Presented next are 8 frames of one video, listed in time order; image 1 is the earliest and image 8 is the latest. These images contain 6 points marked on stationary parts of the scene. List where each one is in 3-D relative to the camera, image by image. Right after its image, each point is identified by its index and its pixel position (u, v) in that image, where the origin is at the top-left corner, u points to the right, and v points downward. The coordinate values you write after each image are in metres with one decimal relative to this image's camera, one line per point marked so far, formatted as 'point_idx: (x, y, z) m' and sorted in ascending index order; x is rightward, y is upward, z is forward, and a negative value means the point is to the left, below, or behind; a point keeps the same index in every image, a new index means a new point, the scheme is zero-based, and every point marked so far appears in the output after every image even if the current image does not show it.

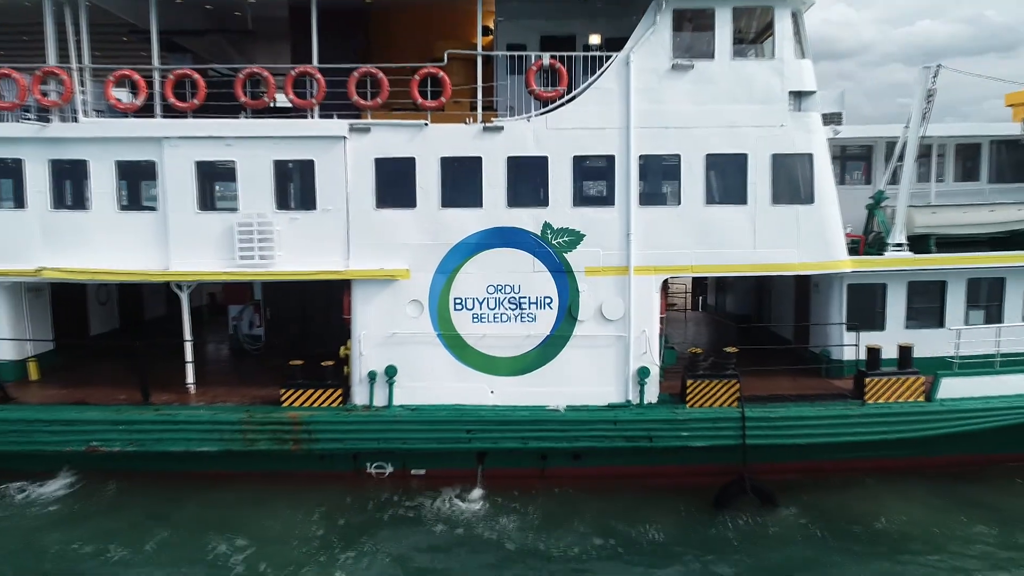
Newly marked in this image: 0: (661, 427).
0: (+1.9, -1.7, +8.0) m
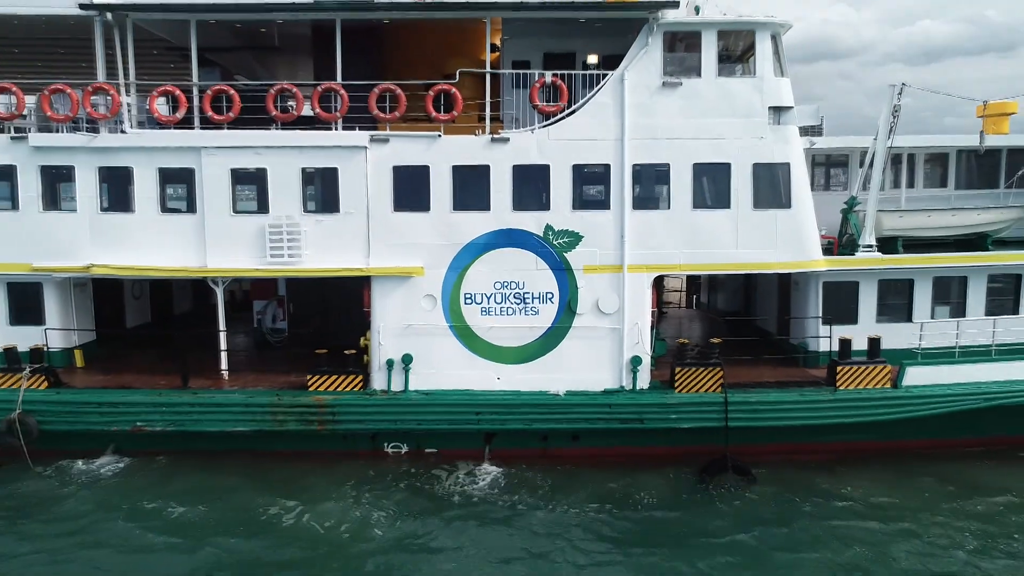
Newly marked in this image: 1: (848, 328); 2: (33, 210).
0: (+1.9, -1.7, +8.9) m
1: (+5.0, -0.6, +9.7) m
2: (-6.8, +1.1, +9.4) m
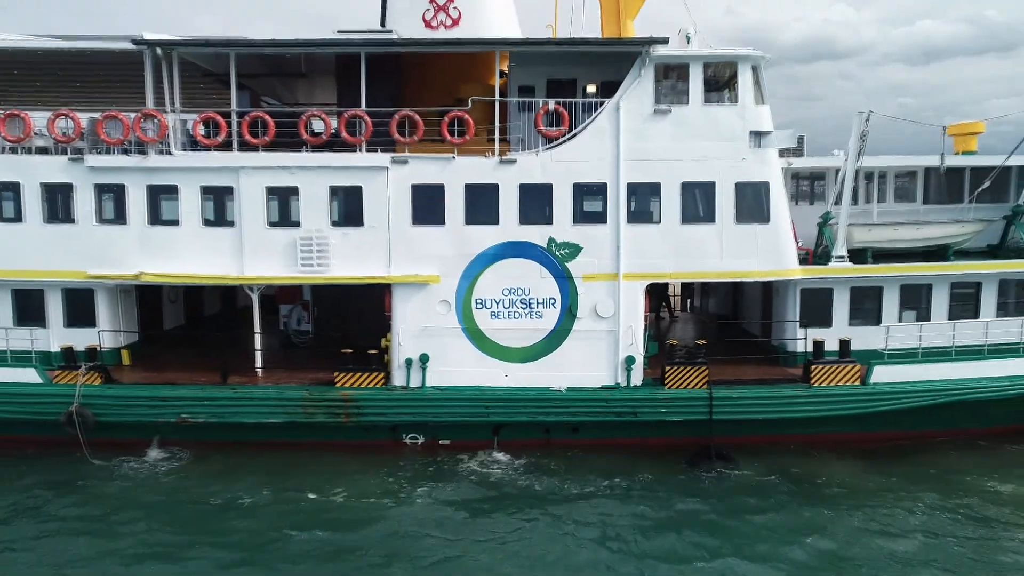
0: (+2.0, -1.8, +9.9) m
1: (+5.1, -0.7, +10.7) m
2: (-6.7, +1.0, +10.4) m
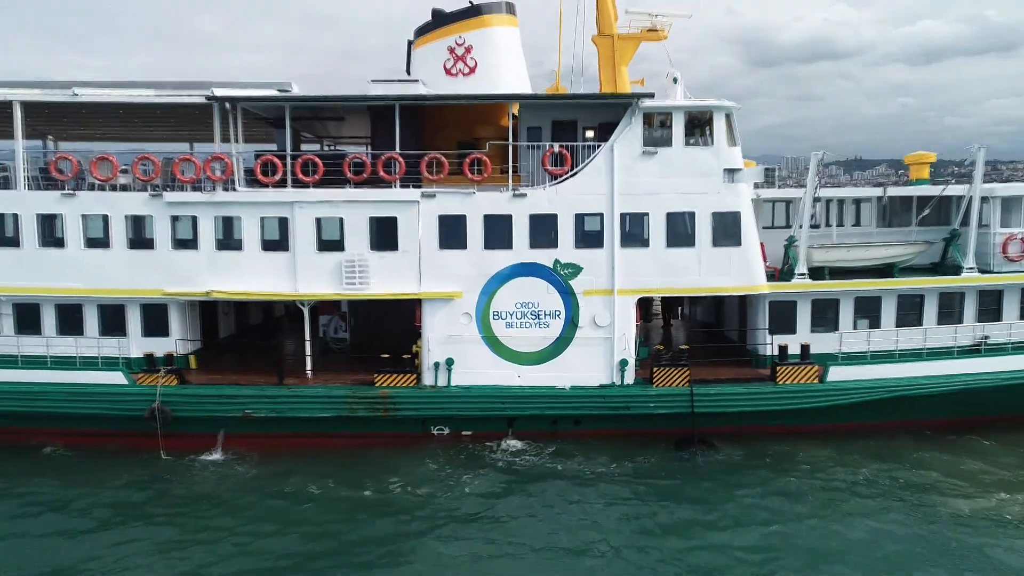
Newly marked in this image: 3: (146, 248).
0: (+2.2, -2.0, +11.7) m
1: (+5.3, -0.9, +12.6) m
2: (-6.5, +0.7, +12.3) m
3: (-6.9, +0.8, +12.3) m
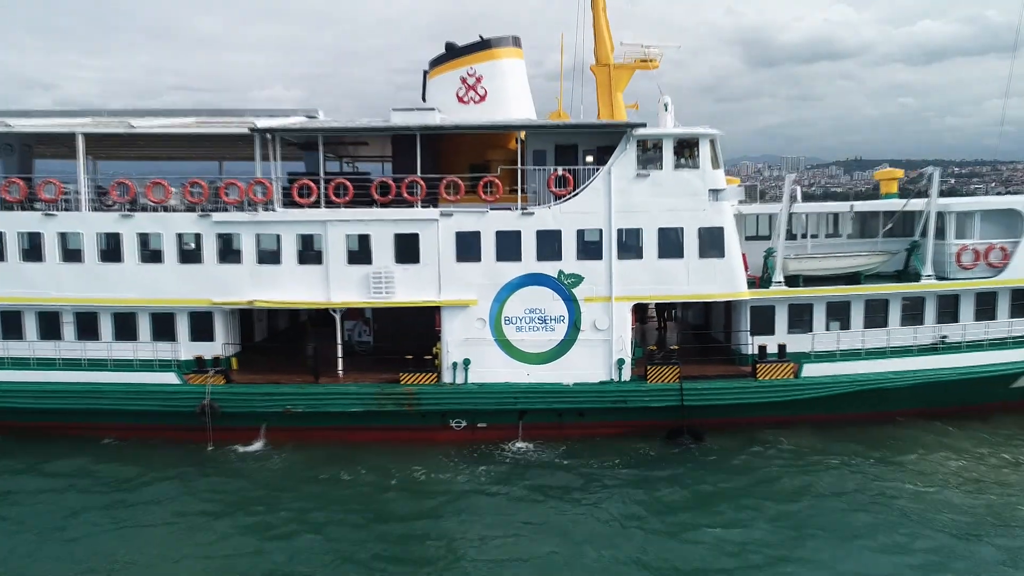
0: (+2.4, -2.2, +13.2) m
1: (+5.5, -1.1, +14.1) m
2: (-6.3, +0.5, +13.8) m
3: (-6.7, +0.5, +13.8) m
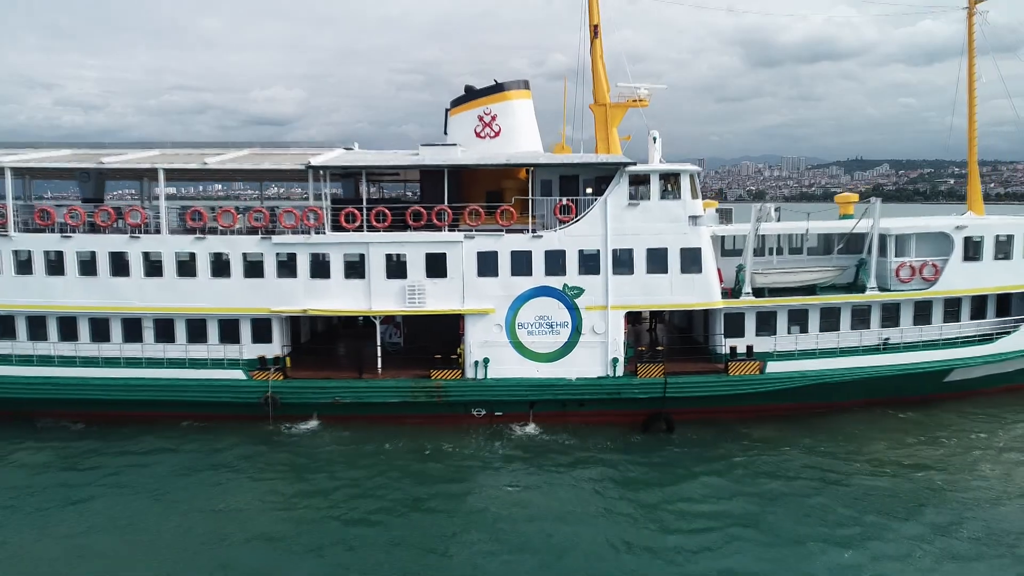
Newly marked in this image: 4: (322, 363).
0: (+2.7, -2.4, +15.9) m
1: (+5.8, -1.3, +16.7) m
2: (-6.0, +0.3, +16.4) m
3: (-6.4, +0.3, +16.4) m
4: (-5.1, -2.0, +17.4) m
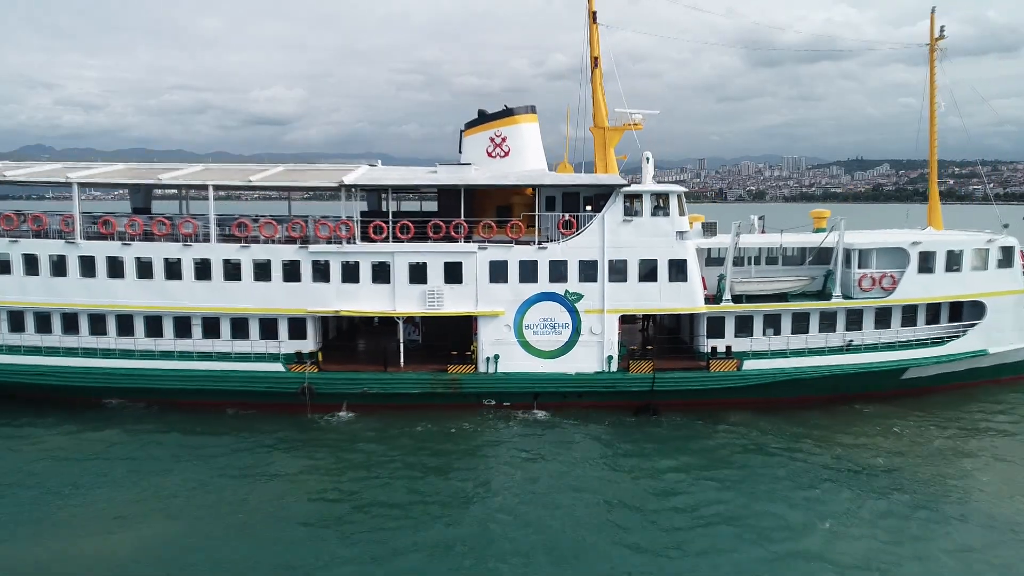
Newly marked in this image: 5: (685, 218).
0: (+2.9, -2.6, +18.0) m
1: (+6.0, -1.5, +18.9) m
2: (-5.8, +0.2, +18.5) m
3: (-6.2, +0.2, +18.6) m
4: (-4.9, -2.1, +19.6) m
5: (+4.9, +2.0, +18.4) m
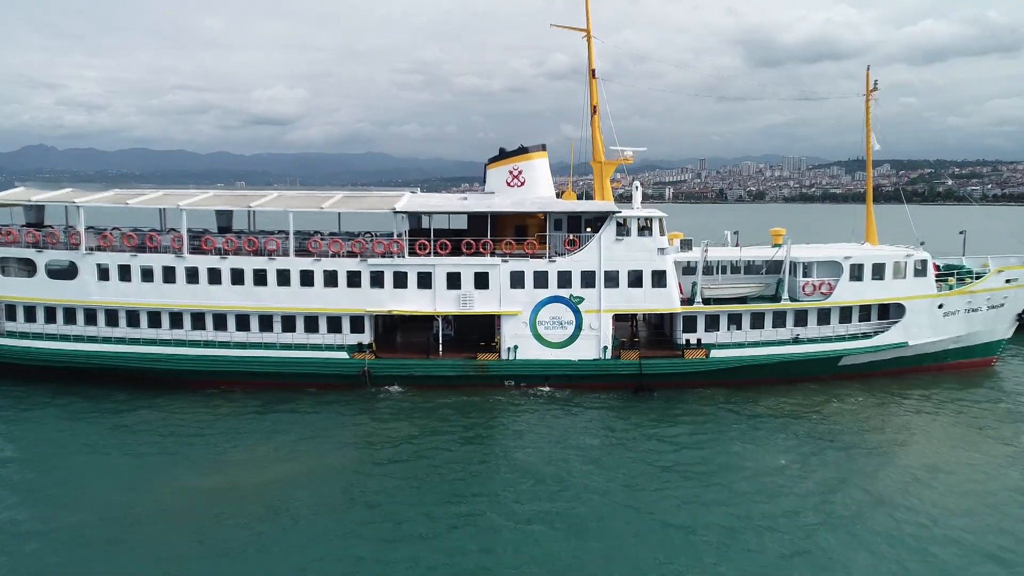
0: (+3.5, -2.8, +22.9) m
1: (+6.6, -1.7, +23.7) m
2: (-5.2, 0.0, +23.4) m
3: (-5.6, 0.0, +23.5) m
4: (-4.3, -2.3, +24.4) m
5: (+5.5, +1.8, +23.3) m
